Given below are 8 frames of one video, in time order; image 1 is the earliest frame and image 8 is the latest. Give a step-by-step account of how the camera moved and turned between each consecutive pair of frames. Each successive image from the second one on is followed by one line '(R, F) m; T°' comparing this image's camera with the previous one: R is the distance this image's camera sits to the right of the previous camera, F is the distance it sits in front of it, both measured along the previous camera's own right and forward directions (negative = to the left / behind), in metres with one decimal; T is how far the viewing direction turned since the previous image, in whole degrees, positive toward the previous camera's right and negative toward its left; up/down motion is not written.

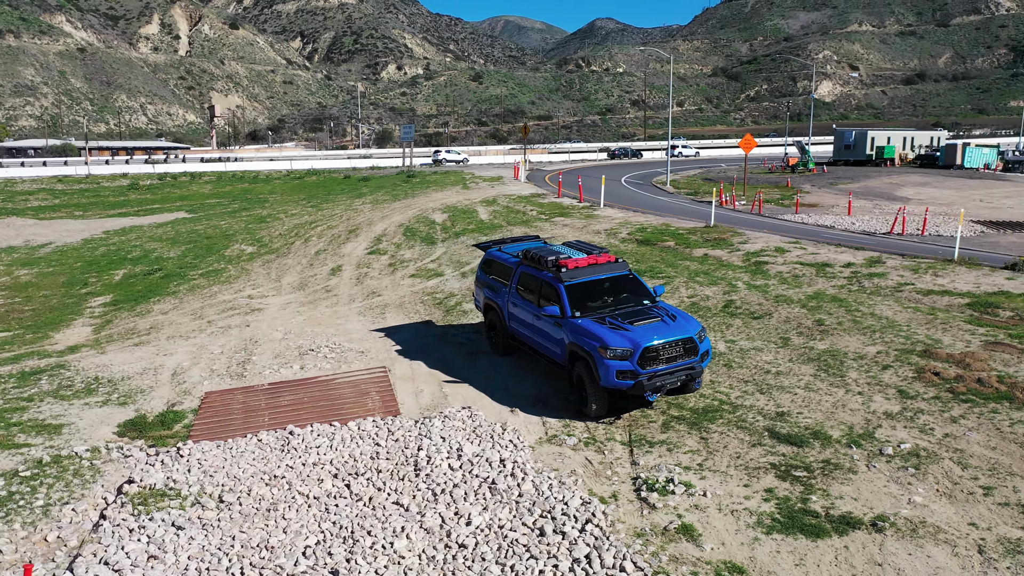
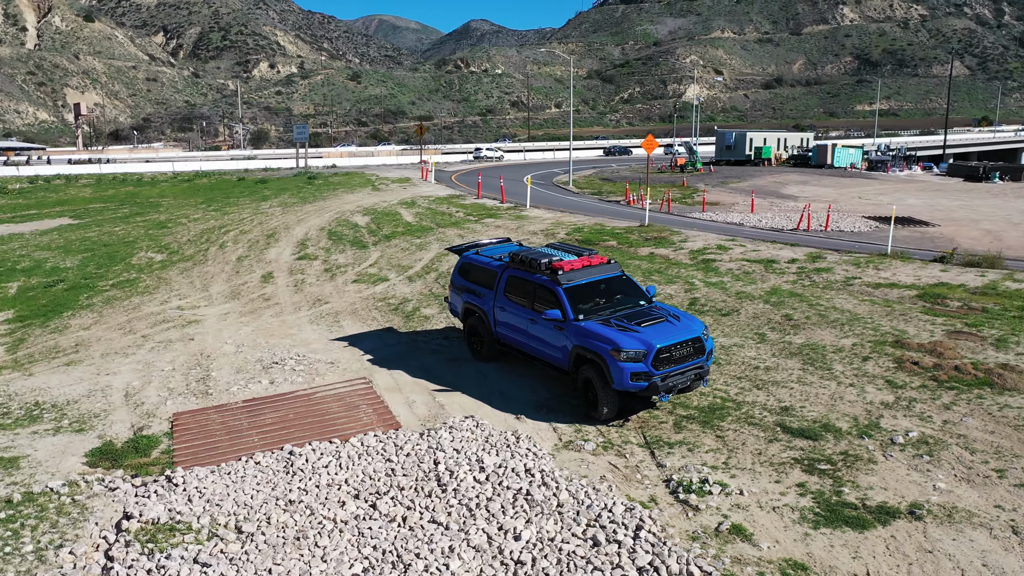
(-1.6, +0.4) m; +8°
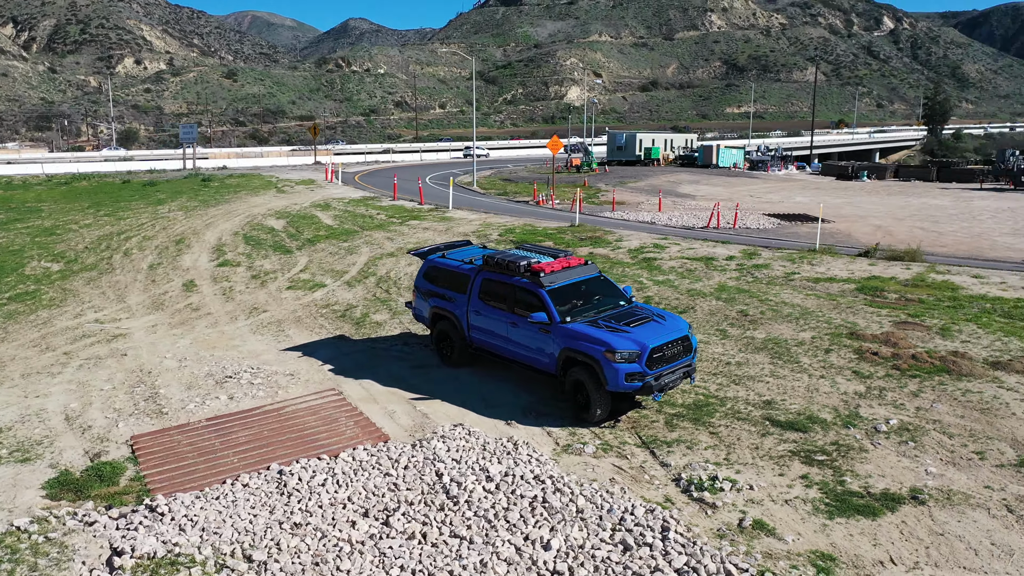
(-1.3, +0.3) m; +8°
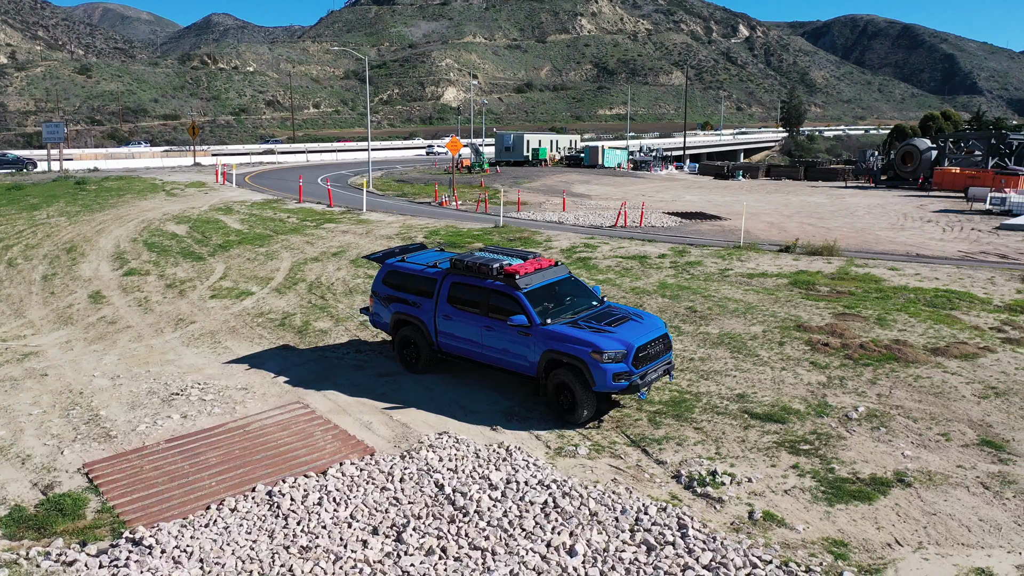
(-1.3, +0.3) m; +8°
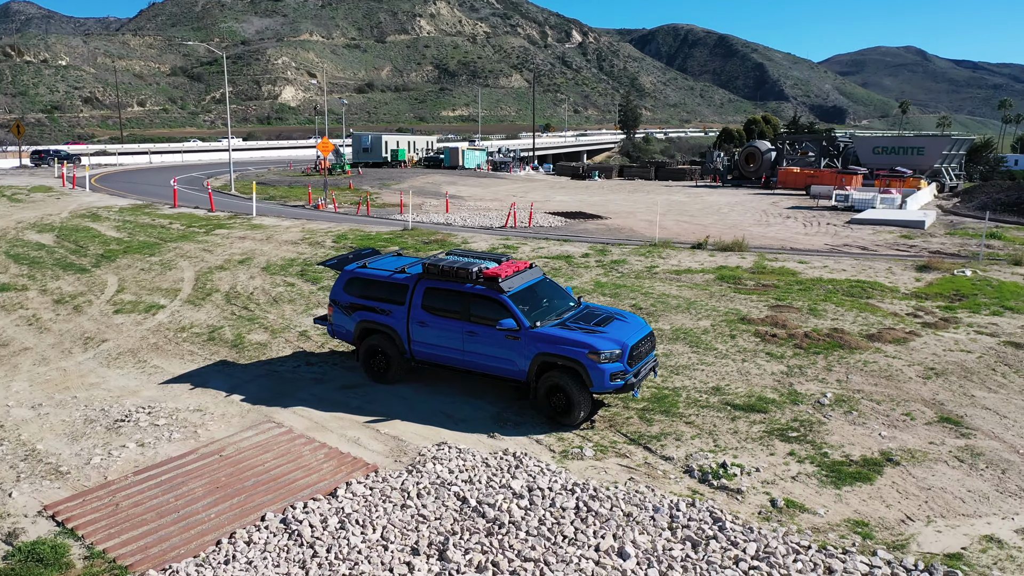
(-1.8, +0.4) m; +11°
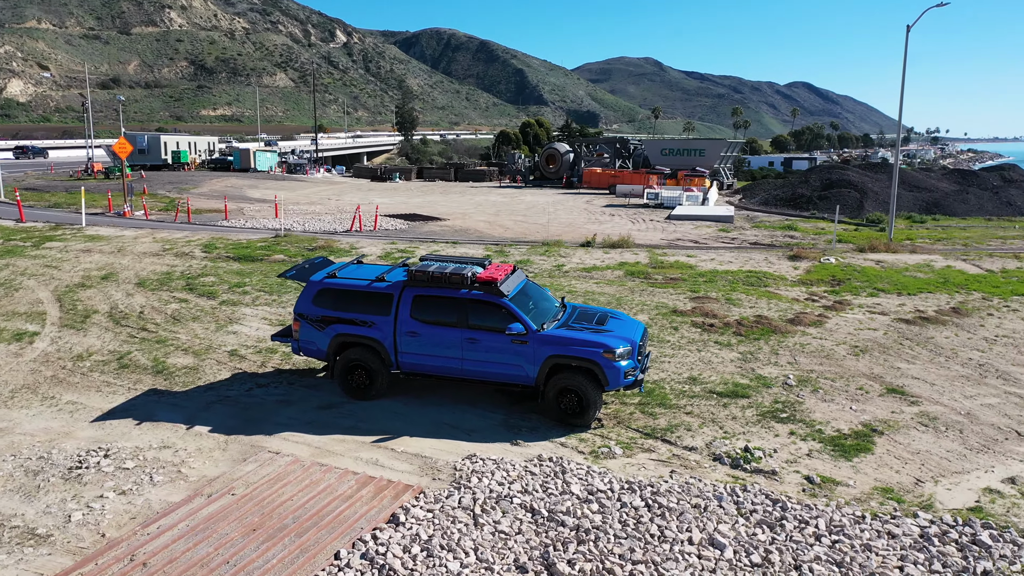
(-2.8, +0.6) m; +15°
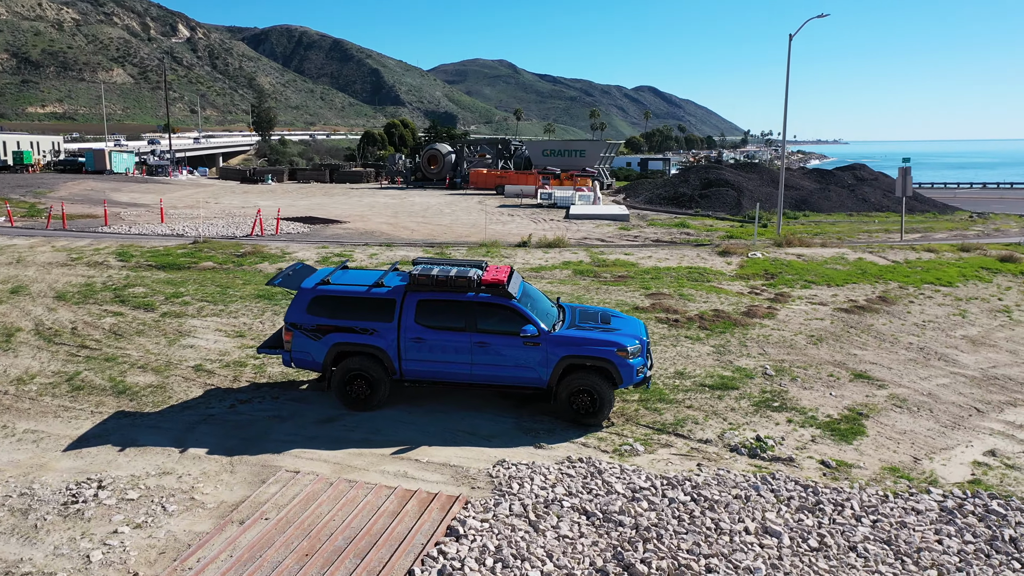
(-1.9, +0.3) m; +9°
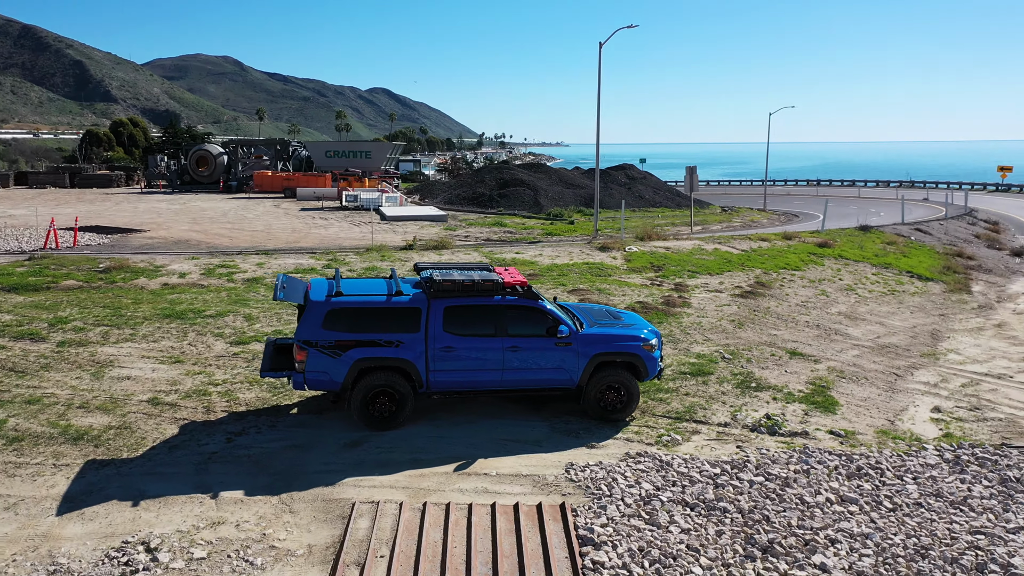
(-3.4, +0.7) m; +17°
